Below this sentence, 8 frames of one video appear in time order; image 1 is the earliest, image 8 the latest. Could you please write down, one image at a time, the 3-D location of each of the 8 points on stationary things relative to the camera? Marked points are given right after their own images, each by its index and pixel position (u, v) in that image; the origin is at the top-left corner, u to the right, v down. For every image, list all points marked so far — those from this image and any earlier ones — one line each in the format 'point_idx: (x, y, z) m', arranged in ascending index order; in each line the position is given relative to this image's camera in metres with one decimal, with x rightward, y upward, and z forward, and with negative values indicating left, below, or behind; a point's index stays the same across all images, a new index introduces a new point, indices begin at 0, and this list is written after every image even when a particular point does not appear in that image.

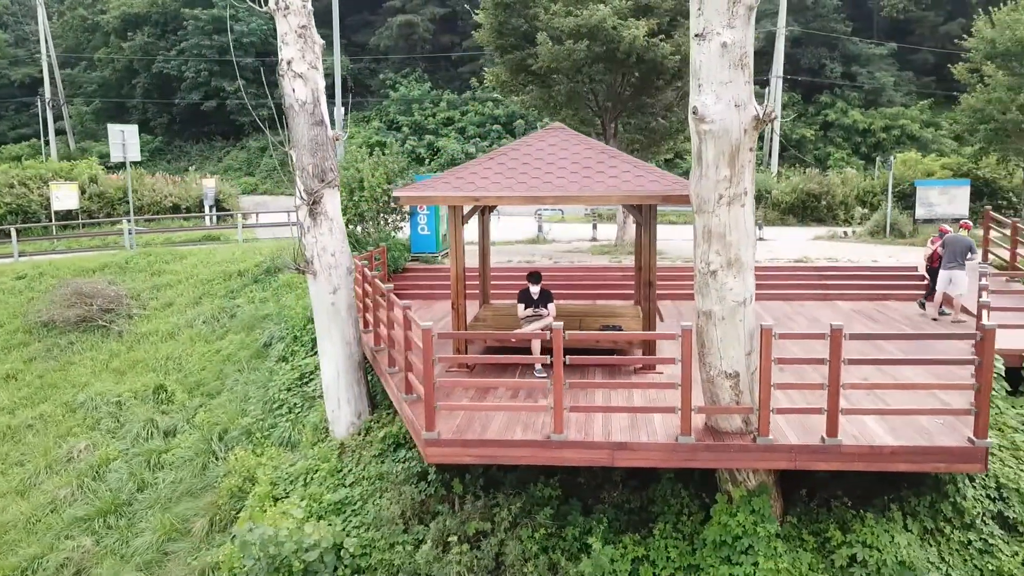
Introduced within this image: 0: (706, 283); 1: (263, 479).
0: (+1.3, 0.0, +5.5) m
1: (-2.5, -1.9, +8.2) m
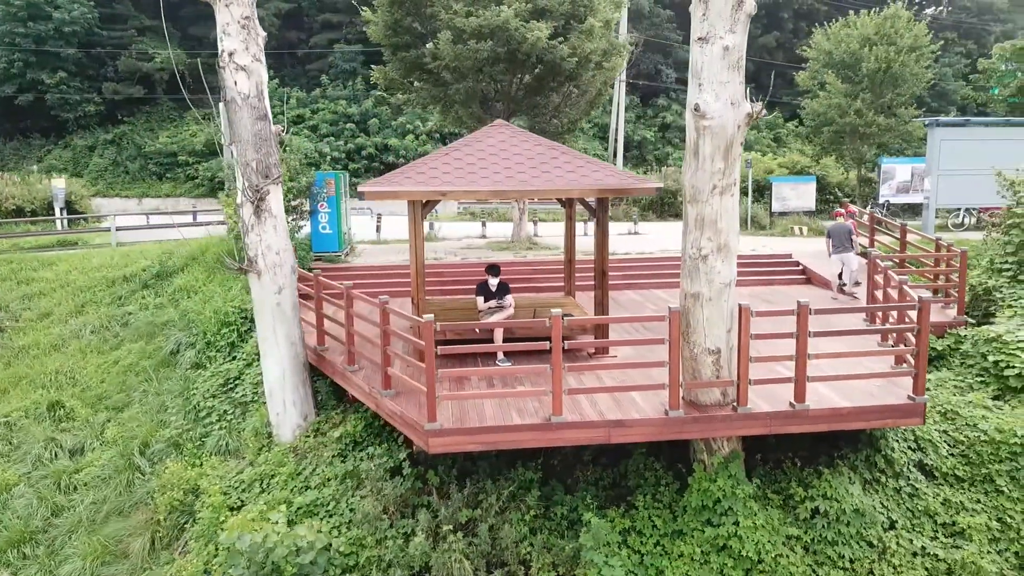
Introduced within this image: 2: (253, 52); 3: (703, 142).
0: (+1.4, +0.2, +6.0) m
1: (-2.9, -1.9, +7.8) m
2: (-2.4, +2.2, +7.7) m
3: (+1.3, +1.0, +5.6) m
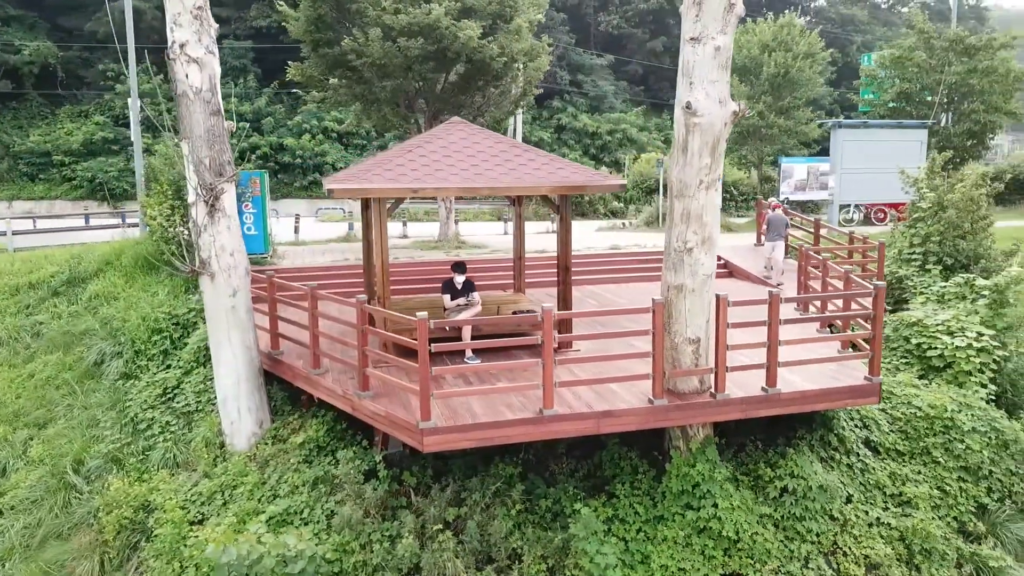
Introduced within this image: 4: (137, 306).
0: (+1.3, +0.2, +6.2) m
1: (-3.1, -2.0, +7.4) m
2: (-2.8, +2.2, +7.4) m
3: (+1.3, +1.1, +5.8) m
4: (-4.9, -0.2, +10.6) m
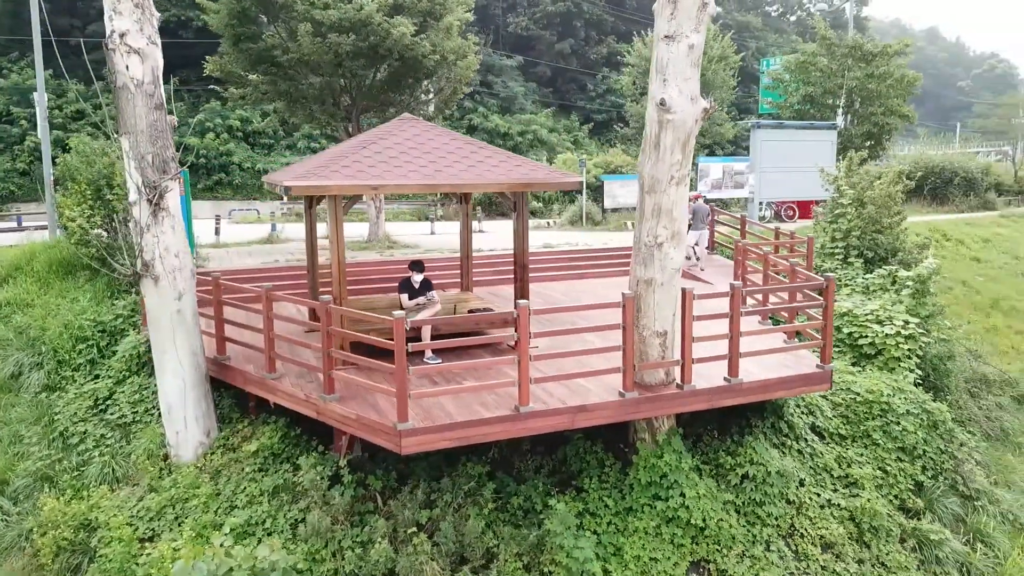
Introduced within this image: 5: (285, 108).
0: (+1.1, +0.3, +6.3) m
1: (-3.4, -2.0, +7.0) m
2: (-3.1, +2.2, +7.0) m
3: (+1.1, +1.1, +5.9) m
4: (-5.6, -0.3, +9.9) m
5: (-4.0, +3.1, +14.2) m
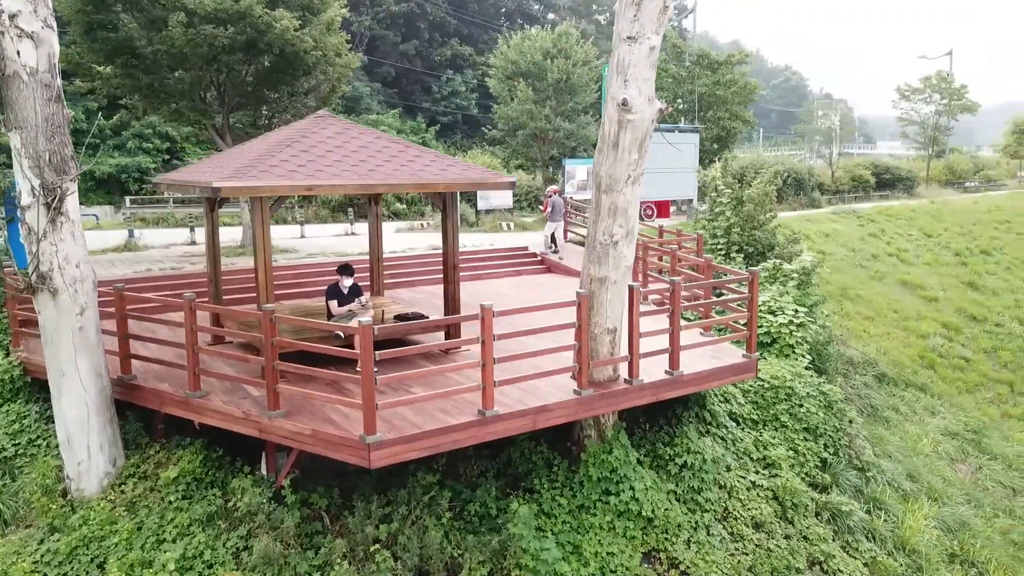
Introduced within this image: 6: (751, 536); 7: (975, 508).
0: (+0.7, +0.3, +6.4) m
1: (-3.7, -2.1, +6.1) m
2: (-3.6, +2.1, +6.2) m
3: (+0.8, +1.1, +6.0) m
4: (-6.5, -0.5, +8.6) m
5: (-5.9, +2.9, +13.0) m
6: (+2.2, -2.3, +7.5) m
7: (+5.3, -2.5, +9.4) m
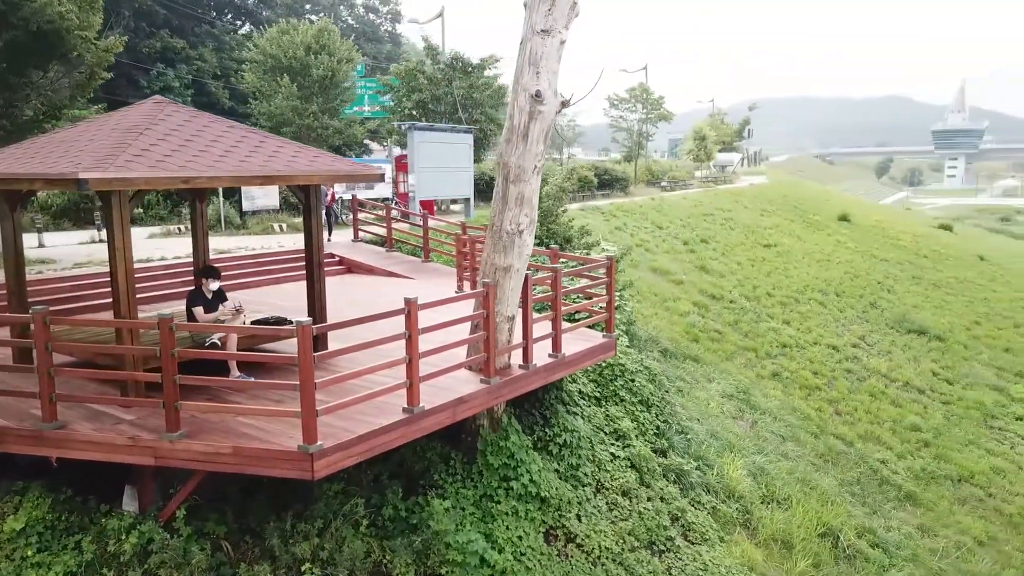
0: (0.0, +0.4, +6.5) m
1: (-4.0, -2.3, +4.7) m
2: (-4.1, +1.9, +4.8) m
3: (+0.2, +1.2, +6.1) m
4: (-7.5, -0.8, +6.0) m
5: (-8.7, +2.6, +10.4) m
6: (+1.1, -2.1, +8.0) m
7: (+3.4, -2.2, +10.9) m
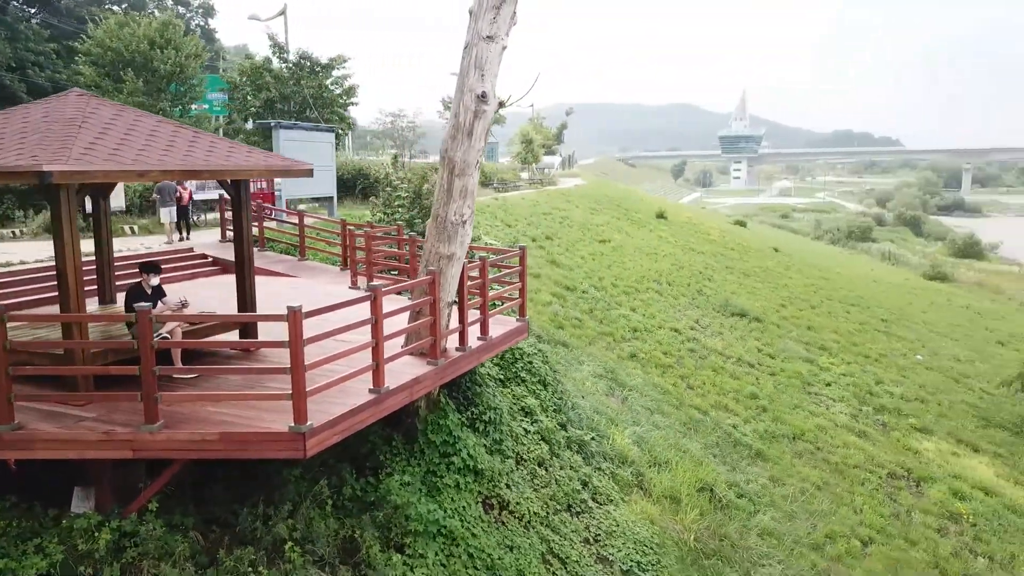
0: (-0.5, +0.5, +7.0) m
1: (-3.9, -2.2, +4.4) m
2: (-4.1, +1.9, +4.4) m
3: (-0.3, +1.3, +6.7) m
4: (-7.7, -0.9, +4.9) m
5: (-9.9, +2.4, +8.9) m
6: (+0.3, -2.0, +8.7) m
7: (+1.9, -2.0, +12.1) m
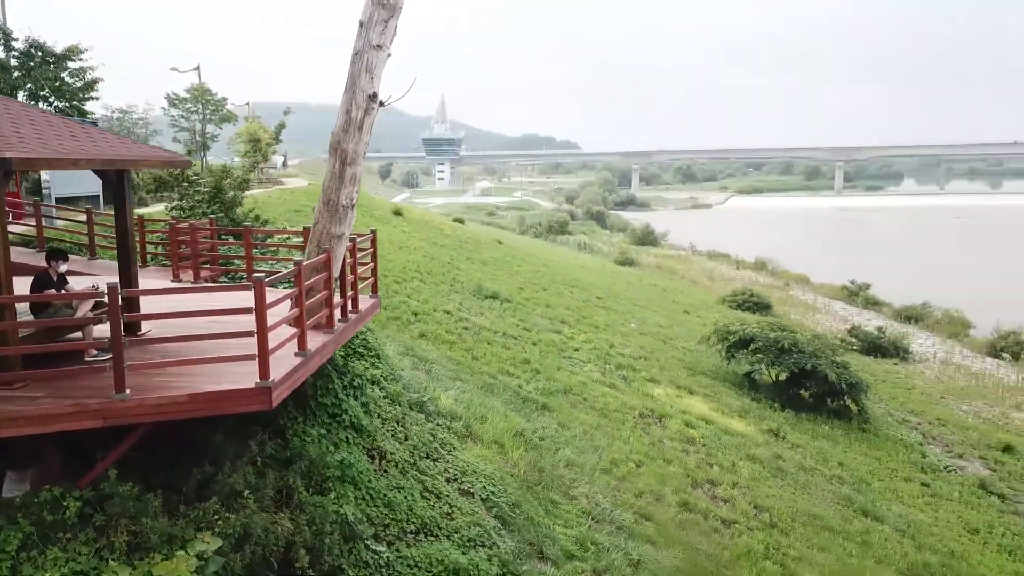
0: (-1.7, +0.7, +8.0) m
1: (-3.8, -2.2, +4.4) m
2: (-4.3, +2.0, +4.3) m
3: (-1.4, +1.6, +7.8) m
4: (-7.5, -1.1, +3.5) m
5: (-11.2, +2.1, +6.5) m
6: (-1.4, -1.7, +9.9) m
7: (-1.0, -1.7, +13.6) m
